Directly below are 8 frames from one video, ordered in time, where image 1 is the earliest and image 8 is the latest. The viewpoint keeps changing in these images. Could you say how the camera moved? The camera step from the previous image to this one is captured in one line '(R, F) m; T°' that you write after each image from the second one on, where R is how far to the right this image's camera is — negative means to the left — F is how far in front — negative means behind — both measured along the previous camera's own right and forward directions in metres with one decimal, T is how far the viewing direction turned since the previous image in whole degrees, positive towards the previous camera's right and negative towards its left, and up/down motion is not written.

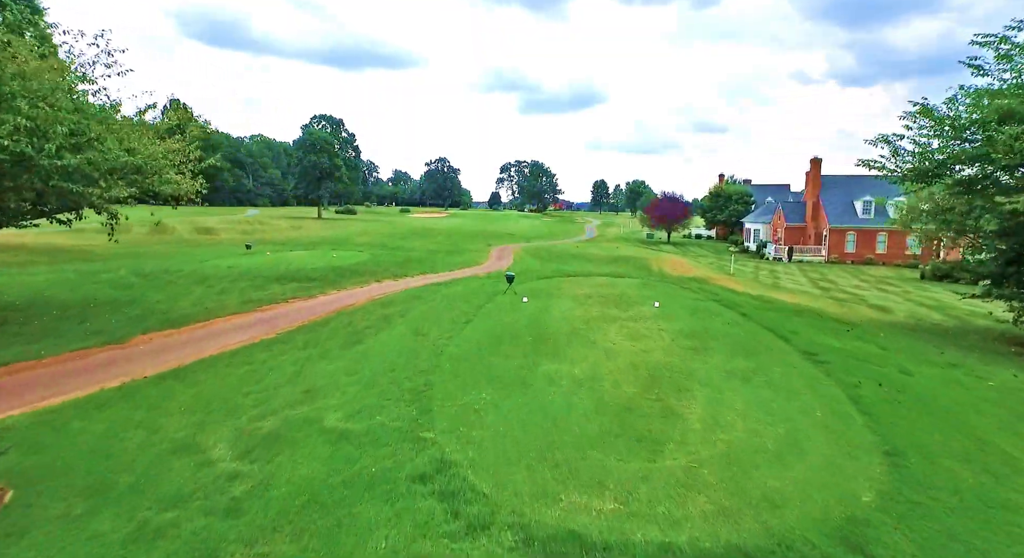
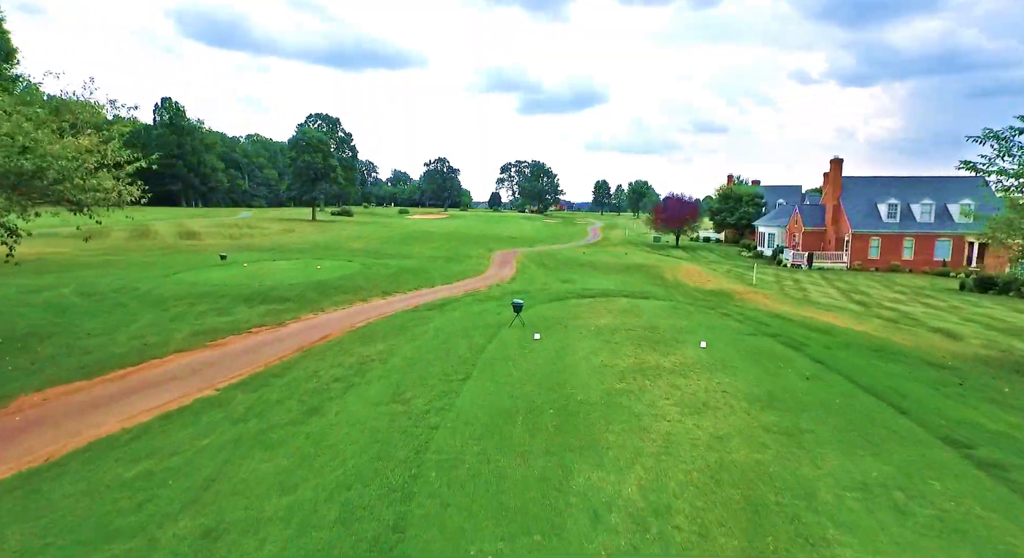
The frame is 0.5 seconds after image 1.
(-0.2, +2.5) m; 0°
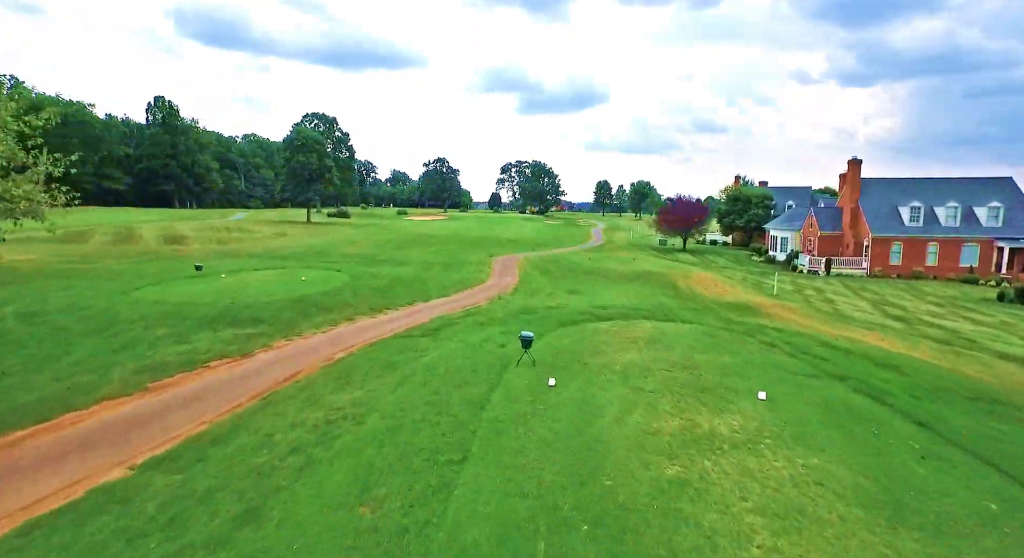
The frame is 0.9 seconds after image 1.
(-0.1, +2.1) m; 0°
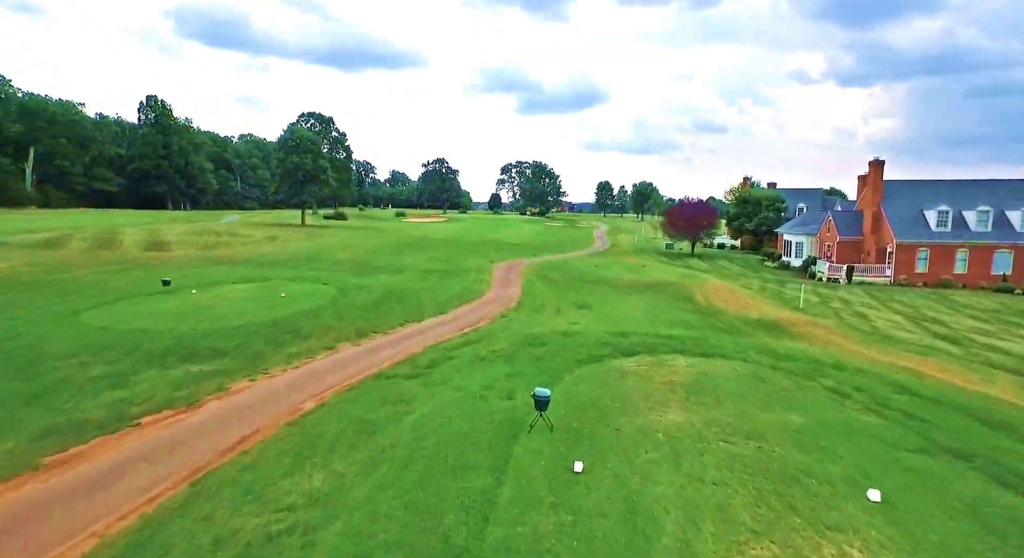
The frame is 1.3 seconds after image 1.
(-0.1, +2.2) m; 0°
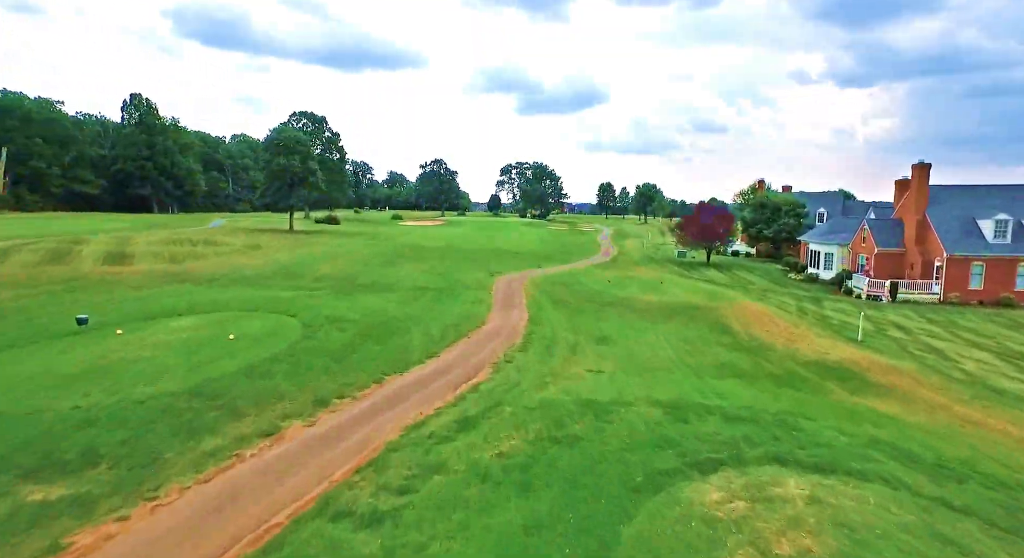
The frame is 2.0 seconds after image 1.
(-0.2, +4.0) m; 0°
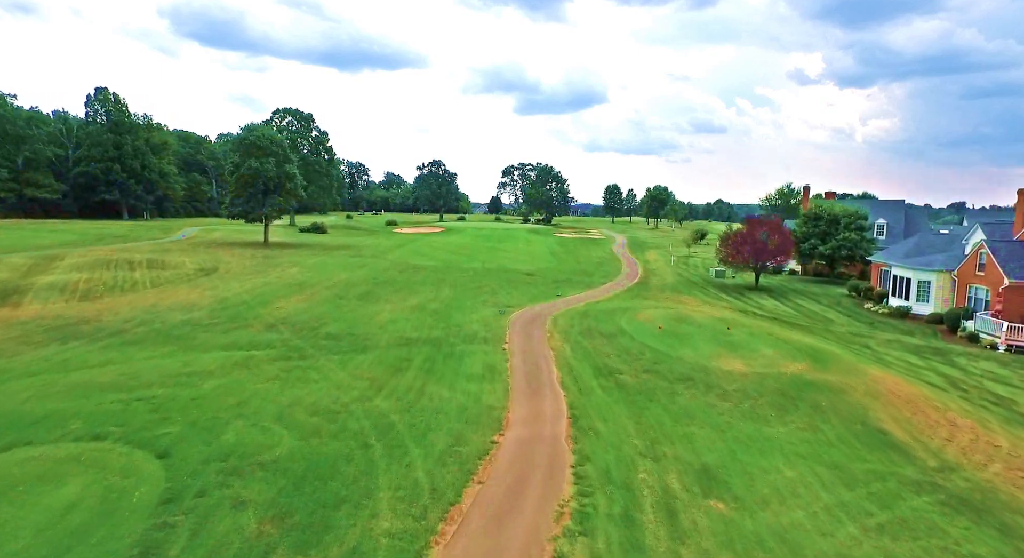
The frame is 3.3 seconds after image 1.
(-0.9, +8.5) m; 0°
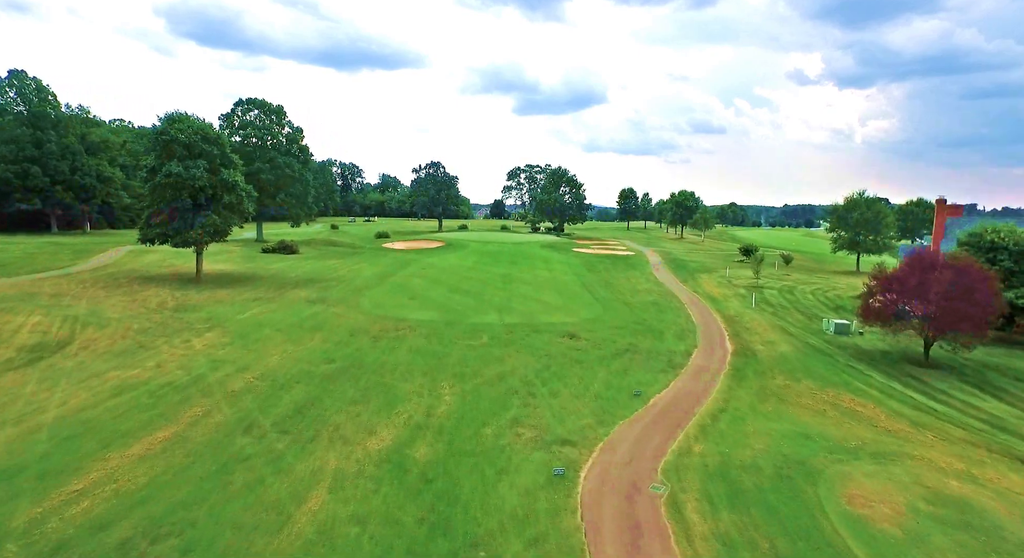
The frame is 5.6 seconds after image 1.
(-1.9, +15.7) m; 0°
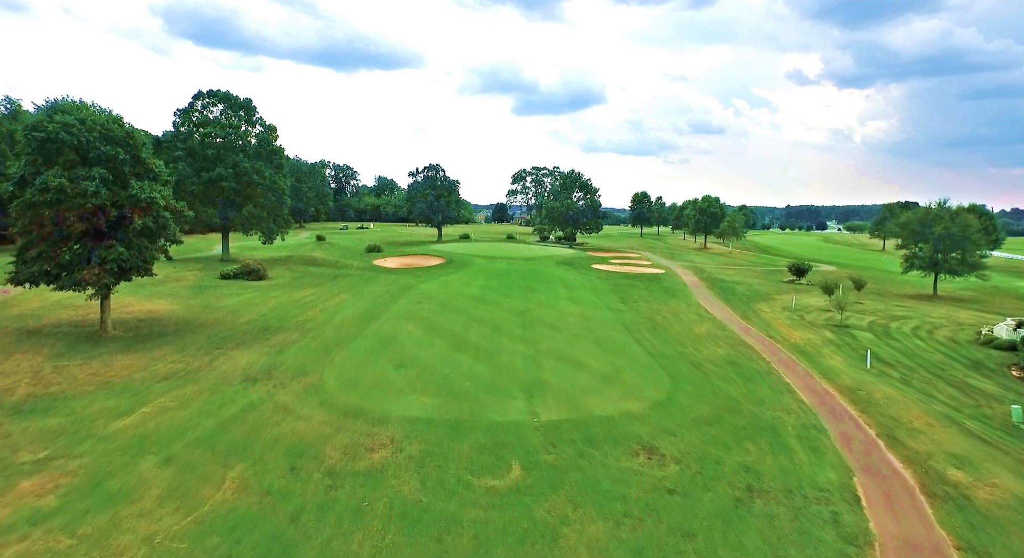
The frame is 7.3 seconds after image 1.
(-1.6, +12.0) m; 0°
